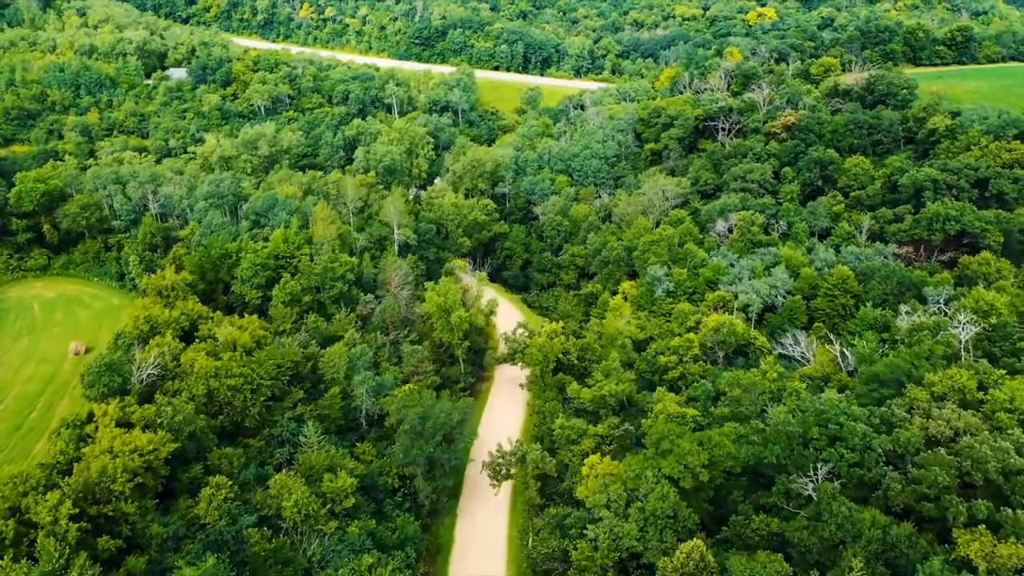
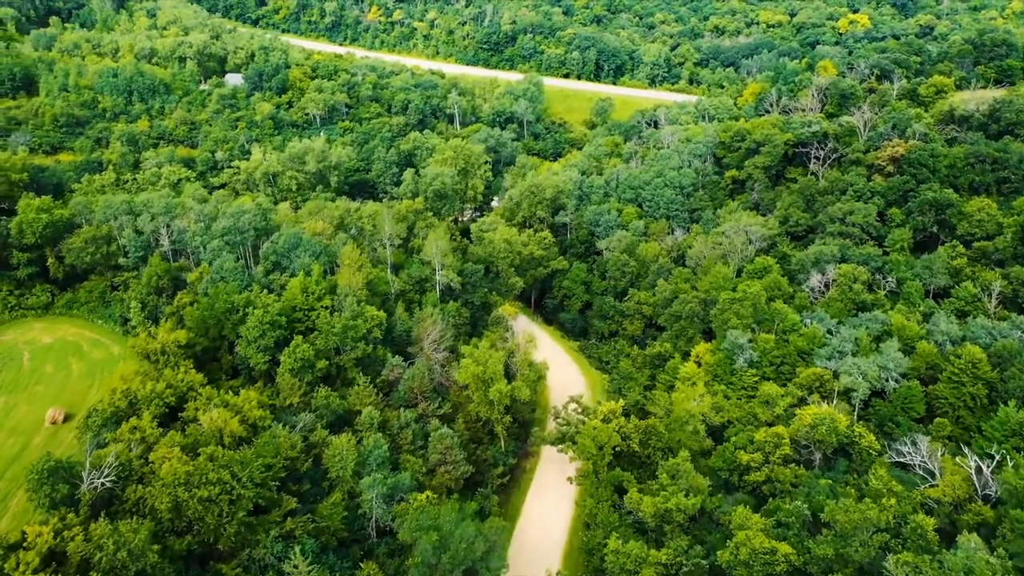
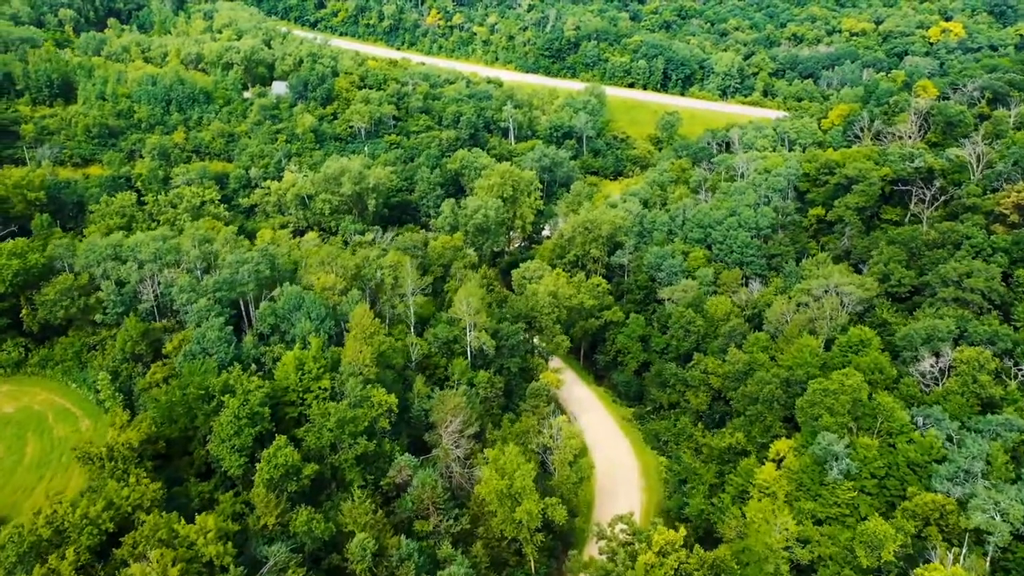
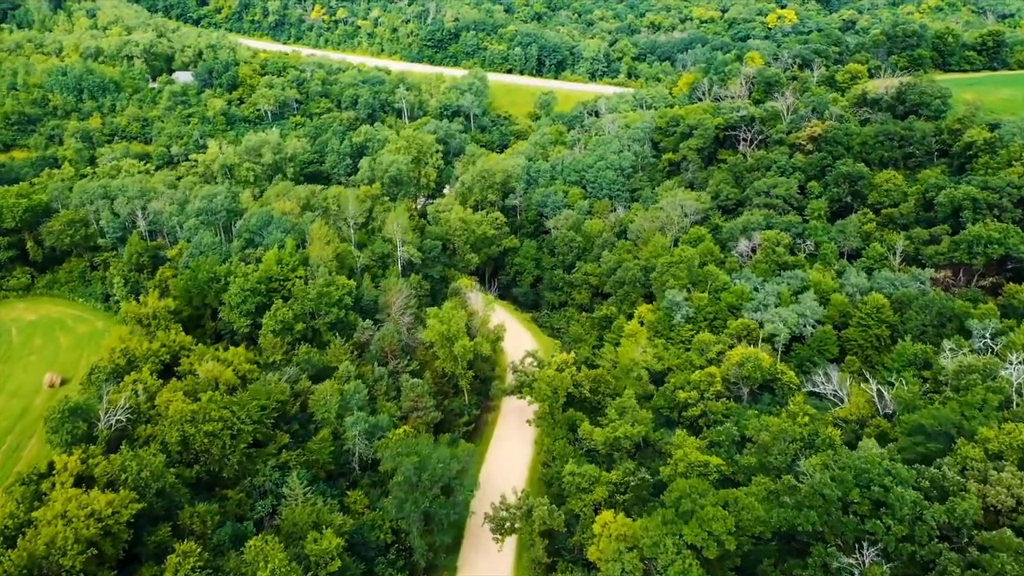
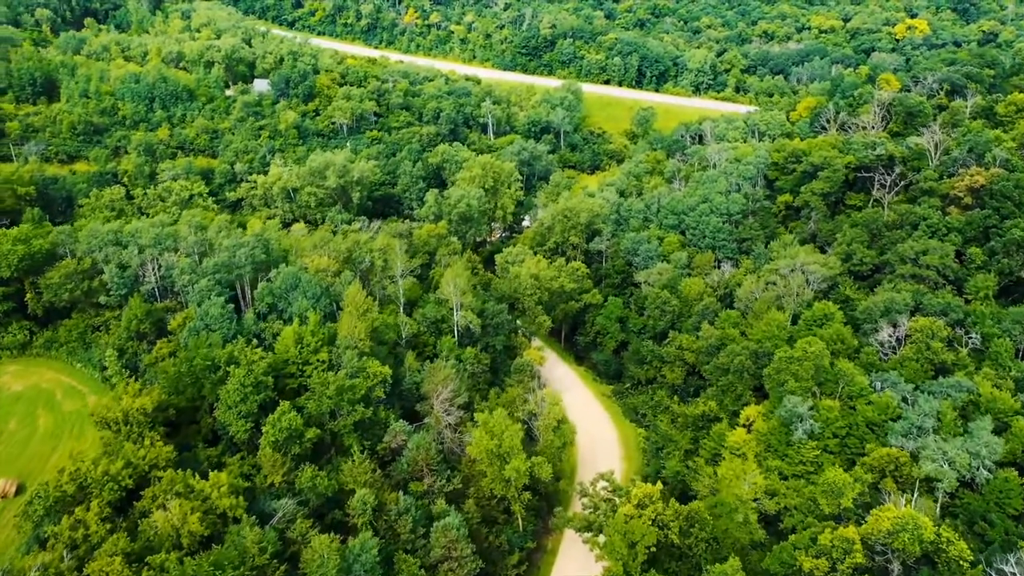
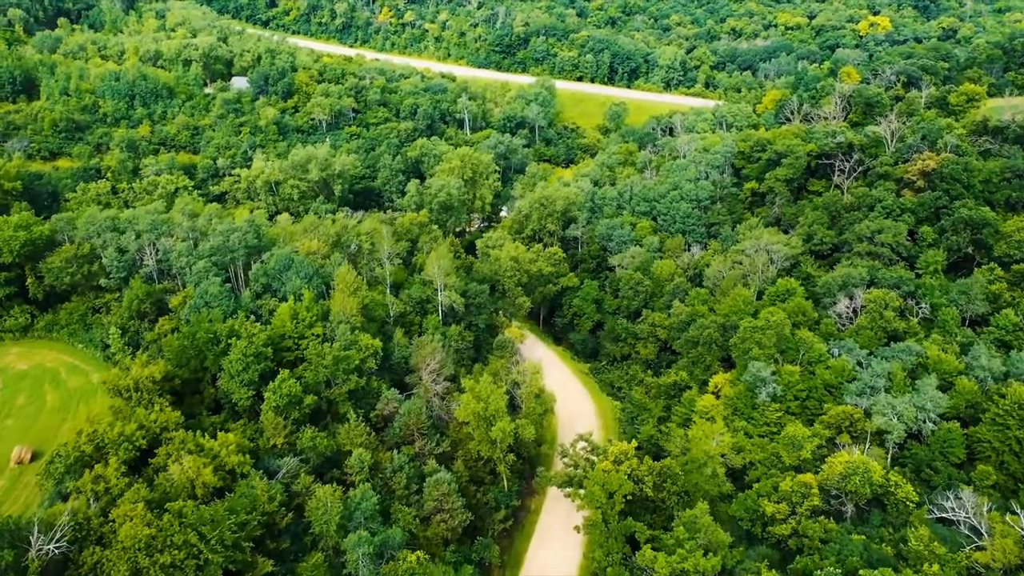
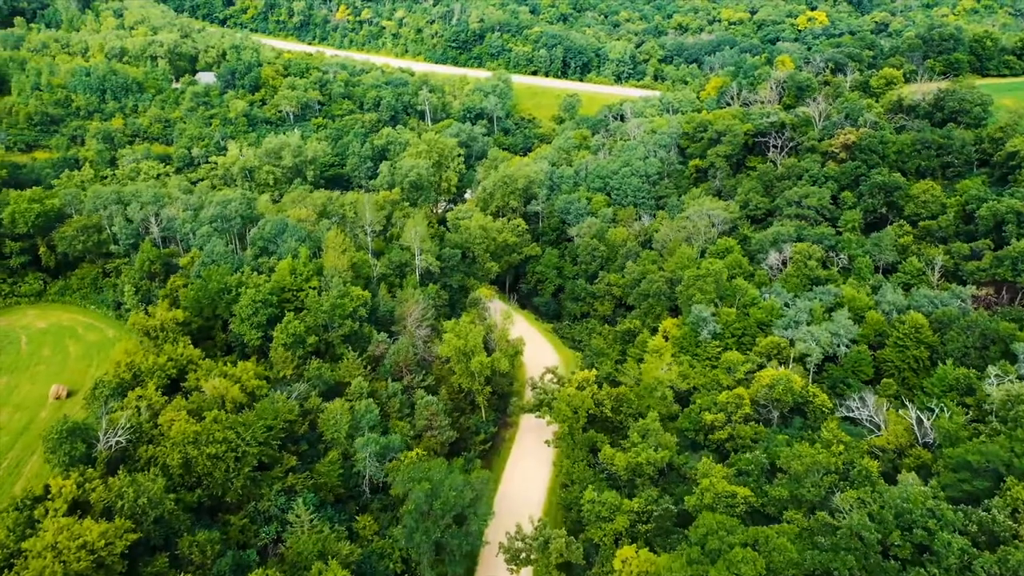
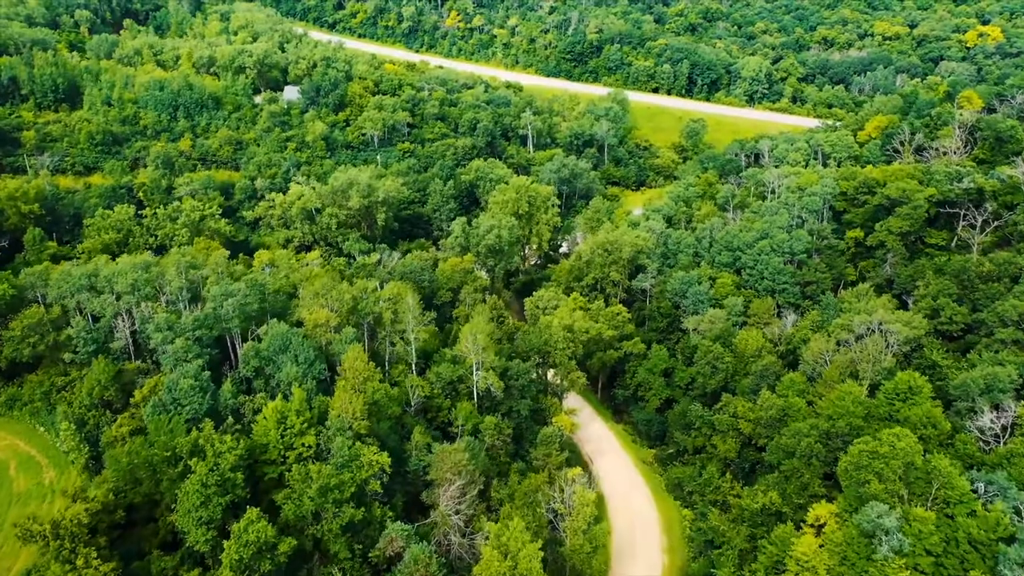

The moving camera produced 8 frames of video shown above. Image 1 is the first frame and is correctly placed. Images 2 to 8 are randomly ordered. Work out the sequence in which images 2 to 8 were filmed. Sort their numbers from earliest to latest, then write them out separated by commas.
4, 7, 2, 6, 5, 3, 8
